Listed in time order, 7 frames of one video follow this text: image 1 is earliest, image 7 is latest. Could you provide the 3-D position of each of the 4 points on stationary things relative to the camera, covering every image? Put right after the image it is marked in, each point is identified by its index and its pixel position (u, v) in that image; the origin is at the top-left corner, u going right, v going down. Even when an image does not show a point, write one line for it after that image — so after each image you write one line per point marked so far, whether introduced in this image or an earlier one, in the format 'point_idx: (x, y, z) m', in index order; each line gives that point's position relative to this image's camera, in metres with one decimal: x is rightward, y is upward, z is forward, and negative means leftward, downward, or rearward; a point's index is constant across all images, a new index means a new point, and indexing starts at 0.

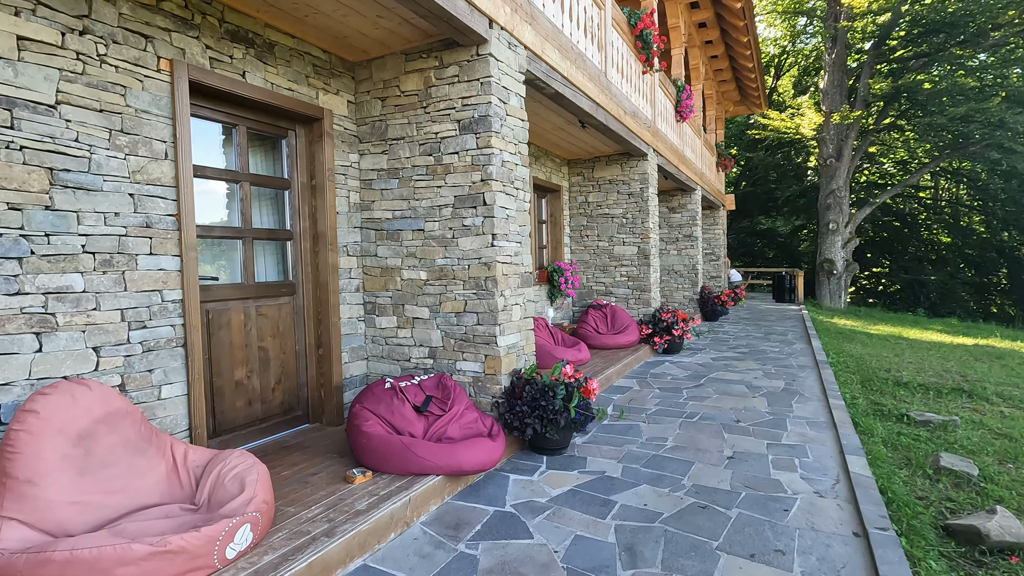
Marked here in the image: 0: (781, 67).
0: (+9.9, +8.2, +19.9) m
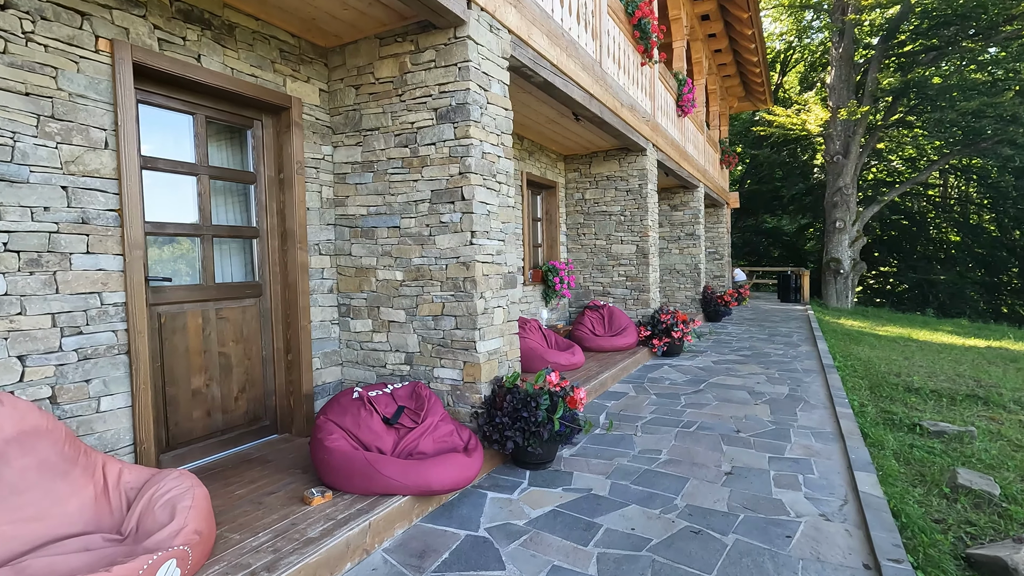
0: (+10.0, +8.2, +19.5) m
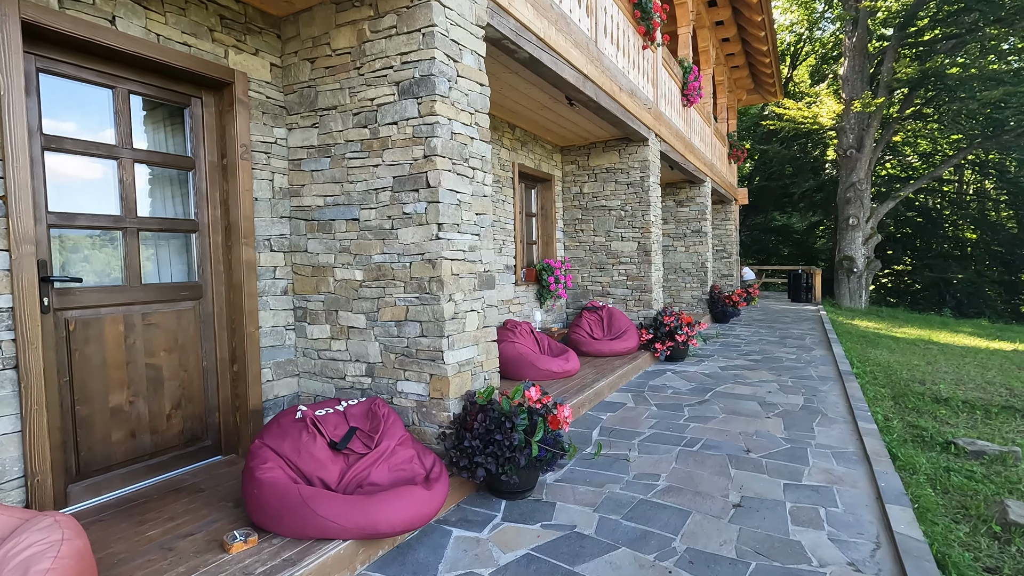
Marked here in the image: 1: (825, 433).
0: (+10.0, +8.2, +19.0) m
1: (+2.2, -1.0, +3.8) m
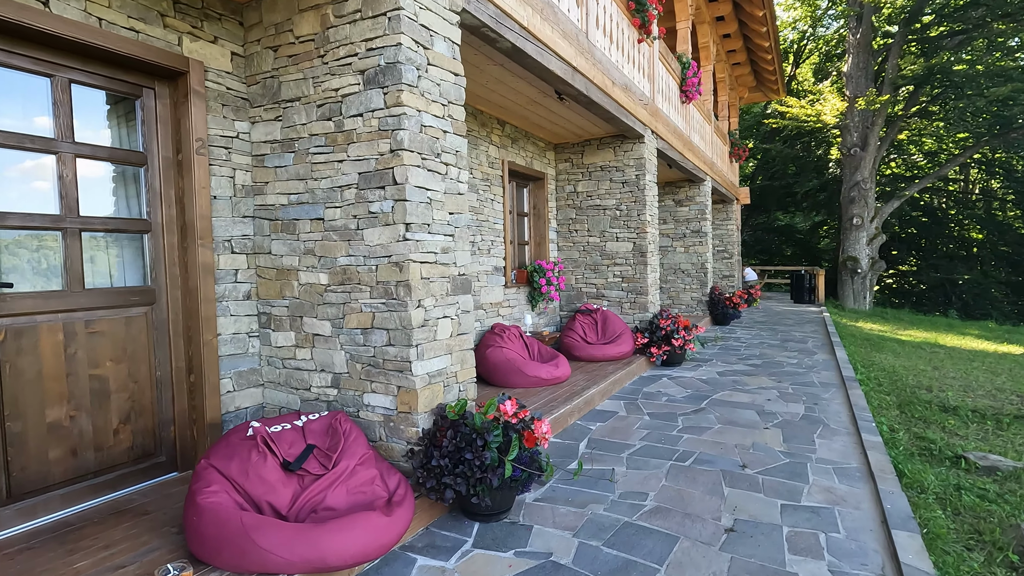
0: (+10.0, +8.2, +18.7) m
1: (+2.1, -1.1, +3.6) m
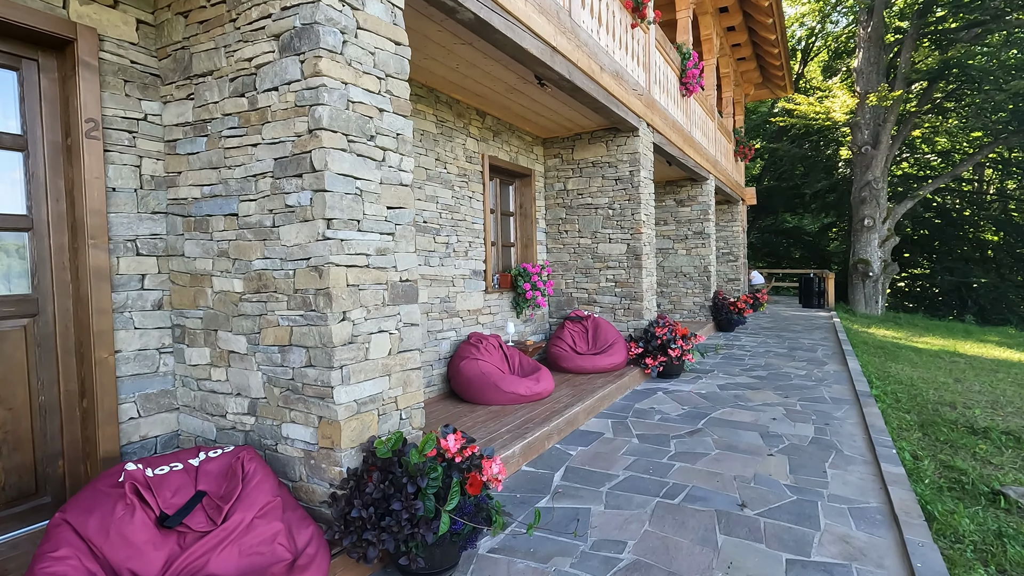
0: (+10.0, +8.1, +18.1) m
1: (+1.9, -1.1, +3.1) m
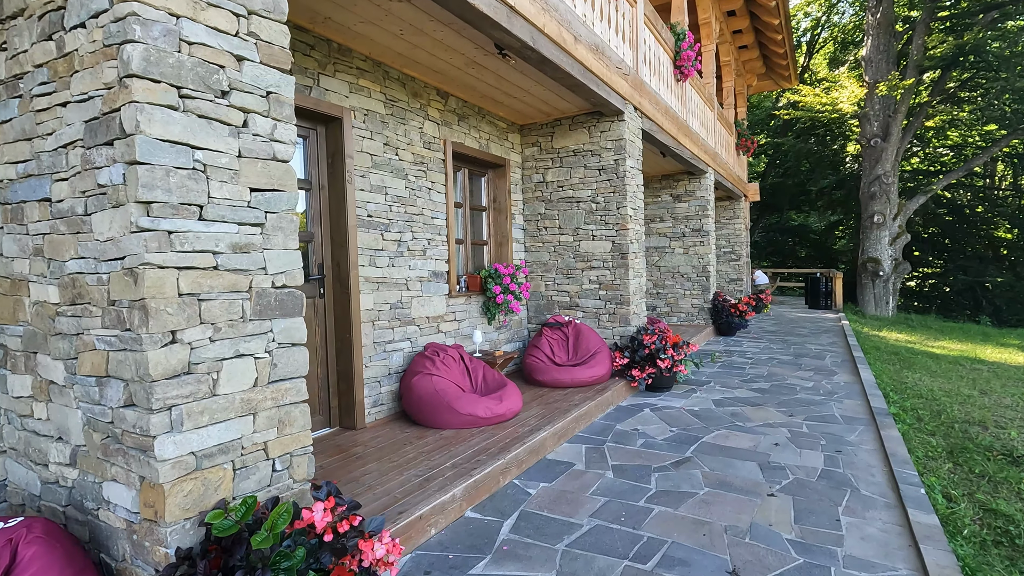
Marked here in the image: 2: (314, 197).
0: (+9.8, +8.1, +17.5) m
1: (+1.6, -1.1, +2.5) m
2: (-1.3, +0.6, +3.6) m
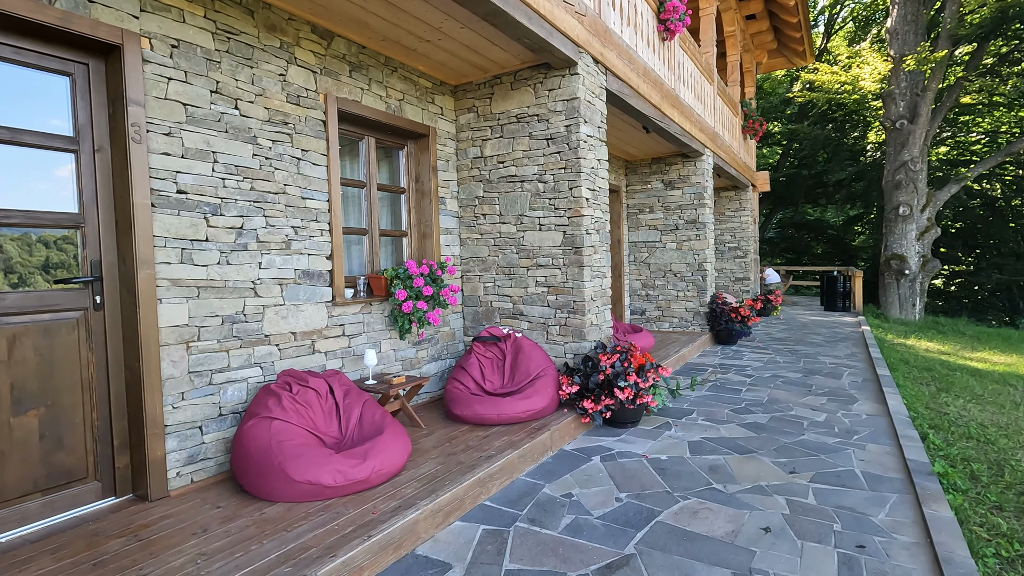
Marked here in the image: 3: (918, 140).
0: (+9.5, +8.1, +16.0) m
1: (+0.9, -1.2, +1.3) m
2: (-2.0, +0.6, +2.5) m
3: (+8.2, +3.0, +10.9) m
